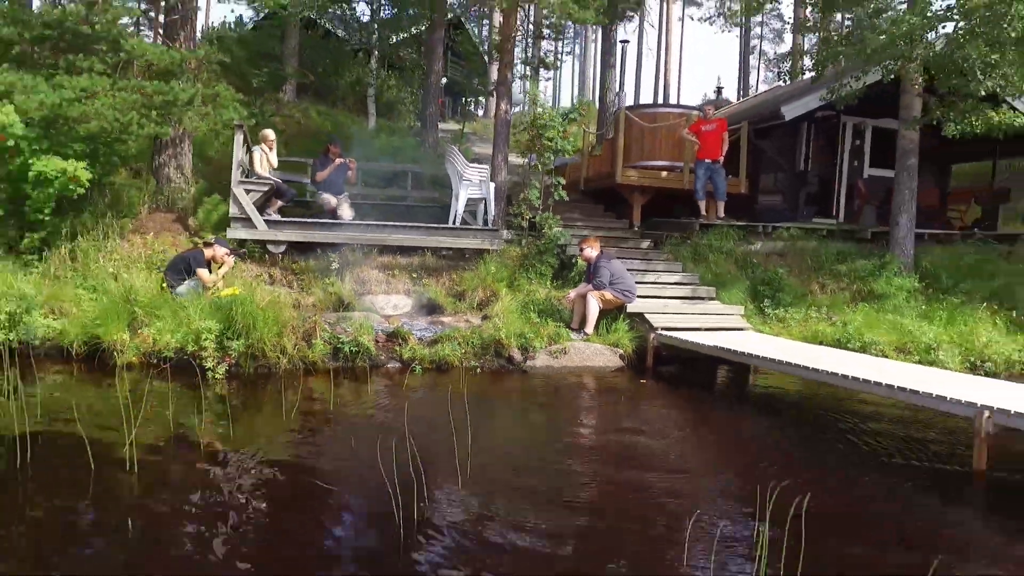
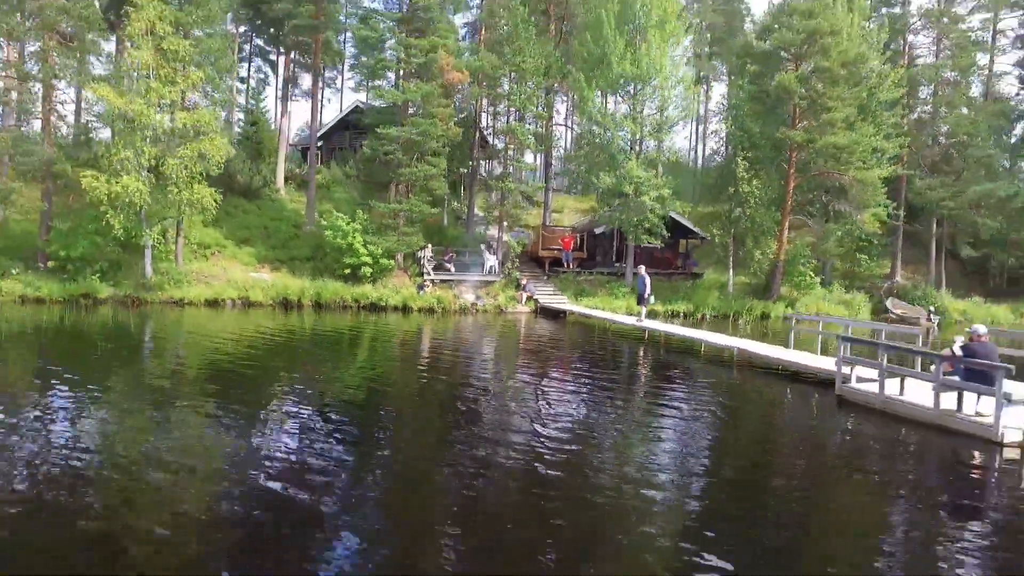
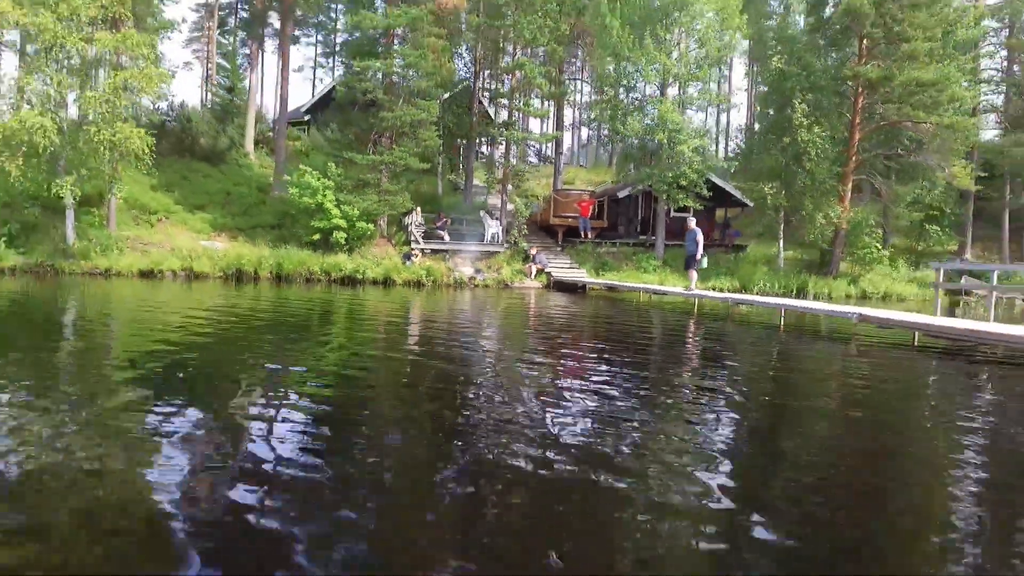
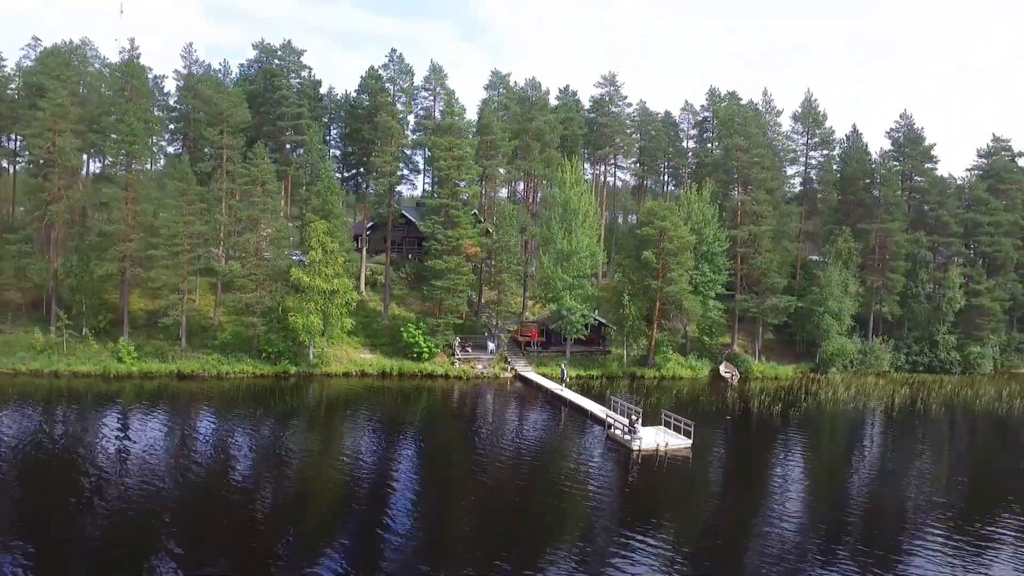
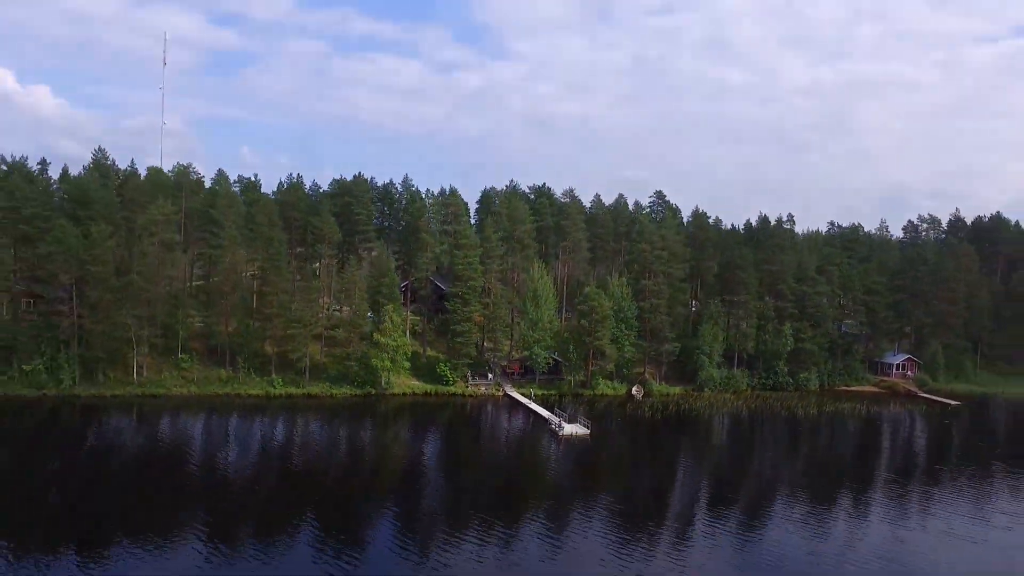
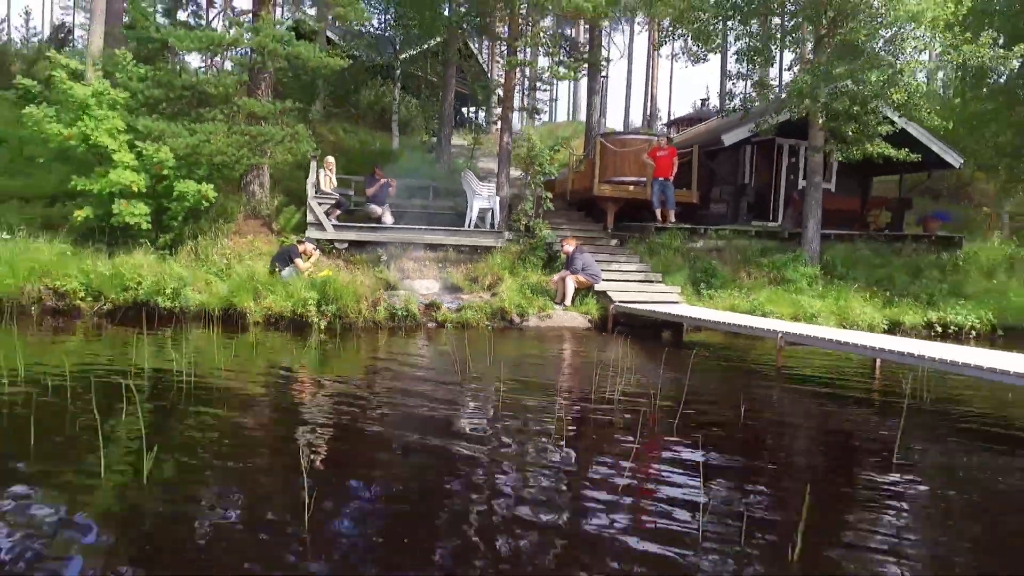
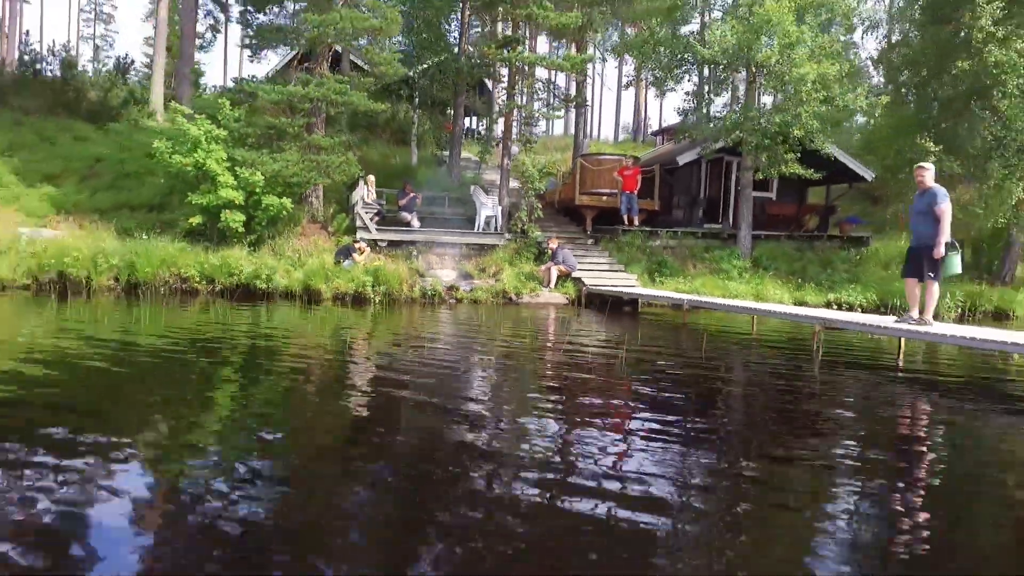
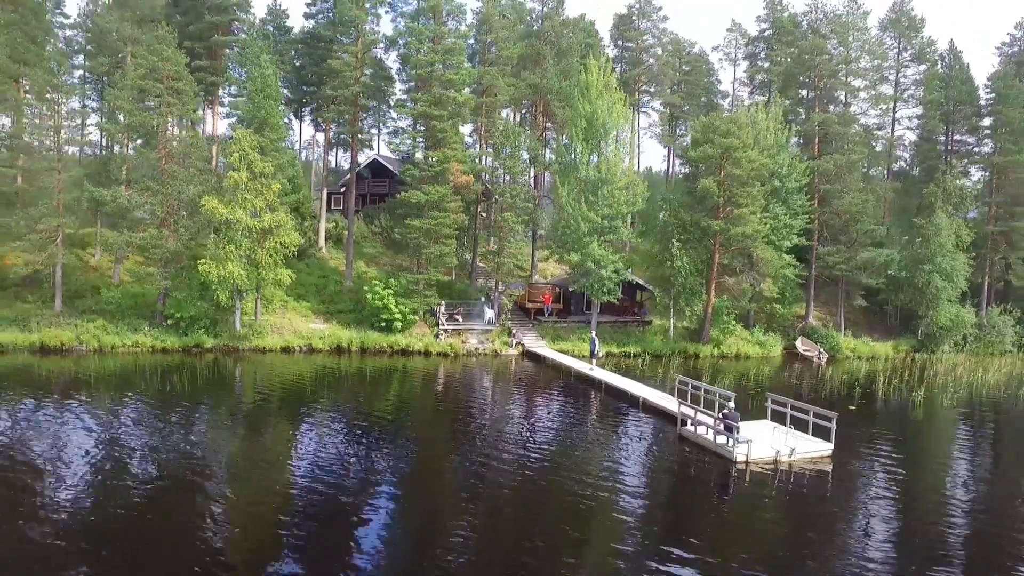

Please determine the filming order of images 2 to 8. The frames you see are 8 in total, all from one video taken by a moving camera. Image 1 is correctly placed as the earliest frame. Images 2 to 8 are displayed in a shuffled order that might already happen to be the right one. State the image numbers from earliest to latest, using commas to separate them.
6, 7, 3, 2, 8, 4, 5
